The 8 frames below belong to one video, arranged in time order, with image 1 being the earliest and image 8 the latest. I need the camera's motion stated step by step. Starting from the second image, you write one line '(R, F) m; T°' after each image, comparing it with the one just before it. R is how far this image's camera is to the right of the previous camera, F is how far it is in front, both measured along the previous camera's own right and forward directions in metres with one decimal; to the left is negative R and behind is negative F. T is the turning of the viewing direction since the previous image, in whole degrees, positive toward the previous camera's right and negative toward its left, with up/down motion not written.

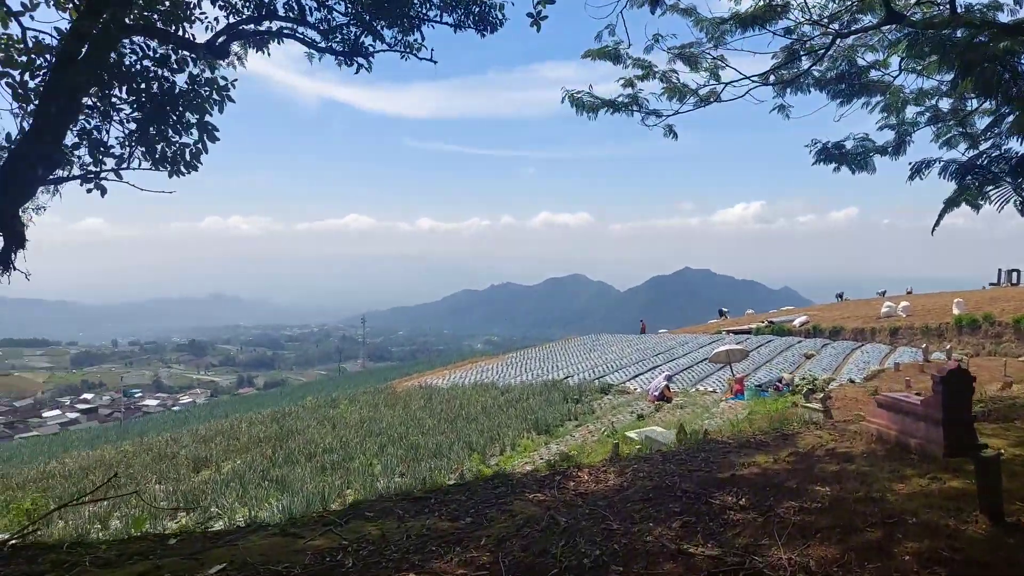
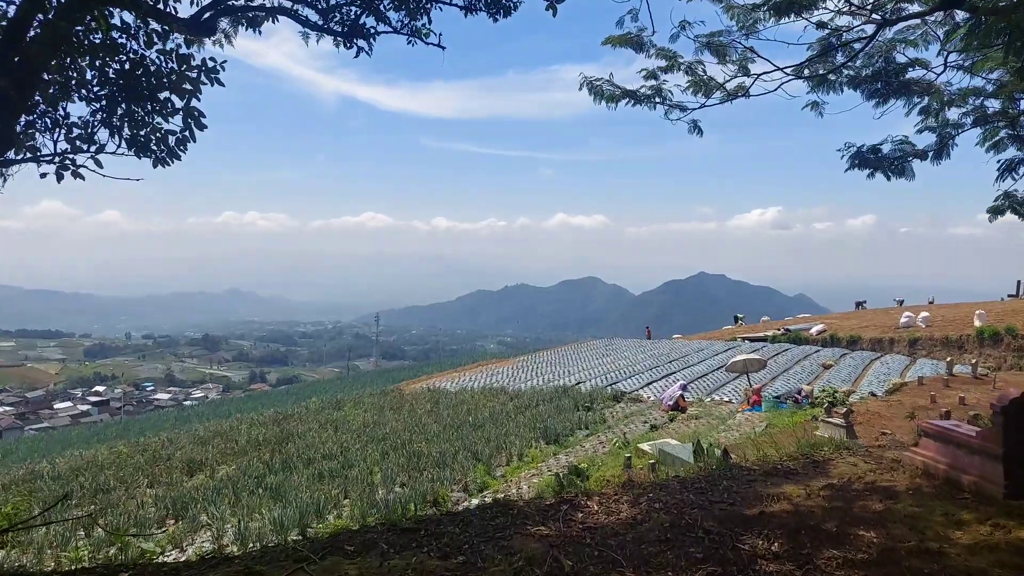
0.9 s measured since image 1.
(0.0, +0.4) m; -1°
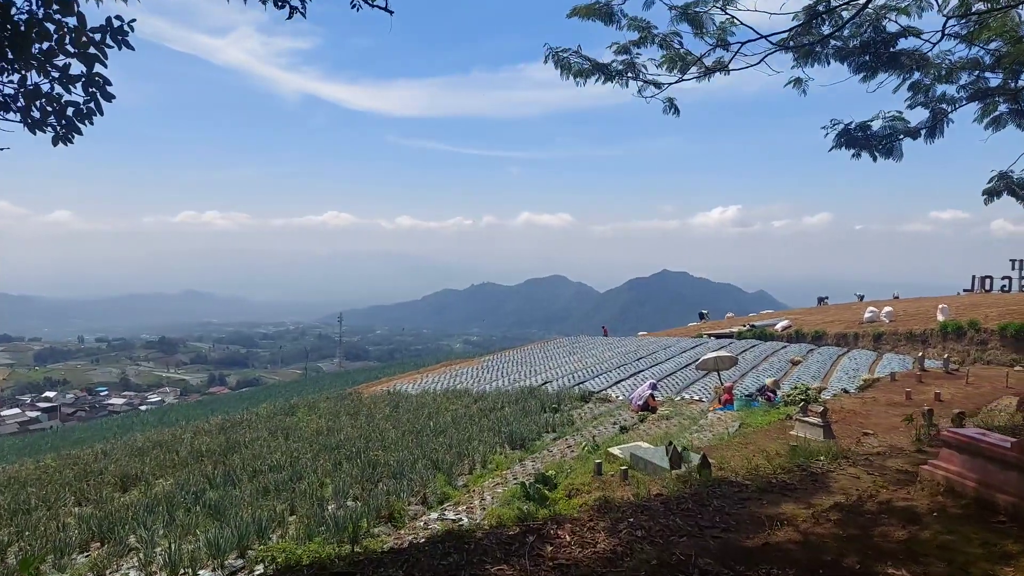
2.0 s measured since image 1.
(0.0, +0.7) m; +3°
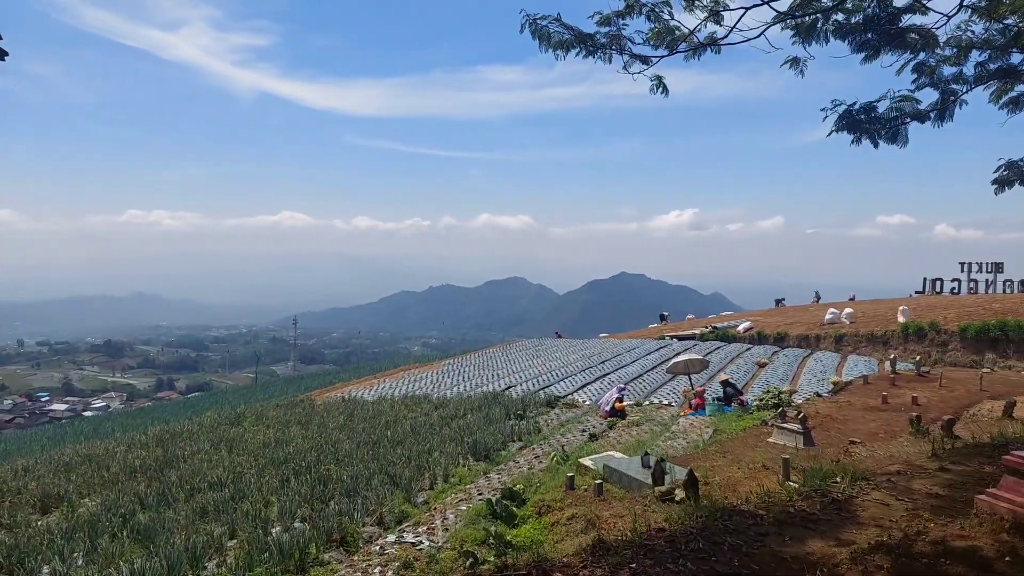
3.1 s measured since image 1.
(-0.1, +0.7) m; +3°
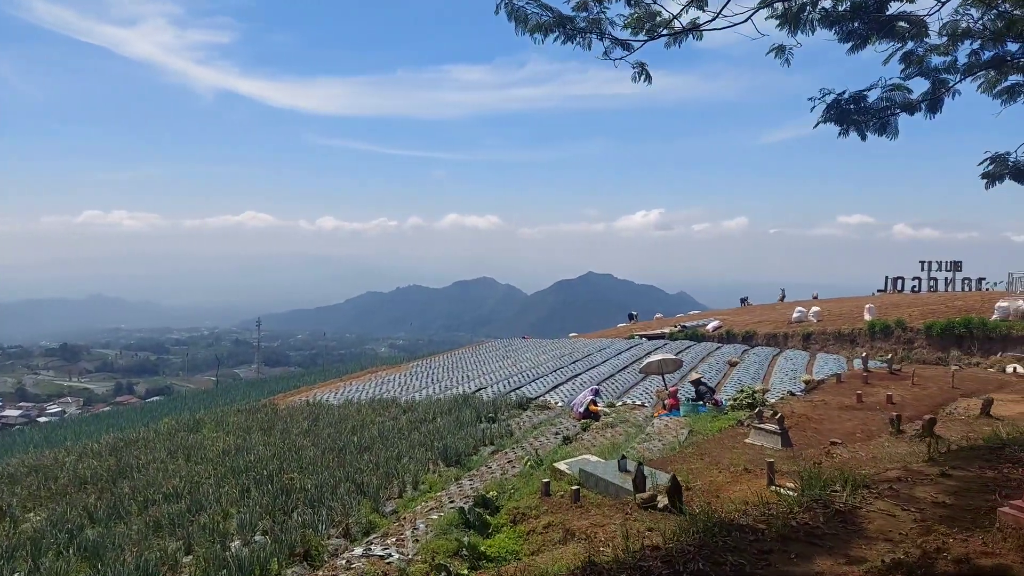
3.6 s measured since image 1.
(-0.1, +0.3) m; +3°
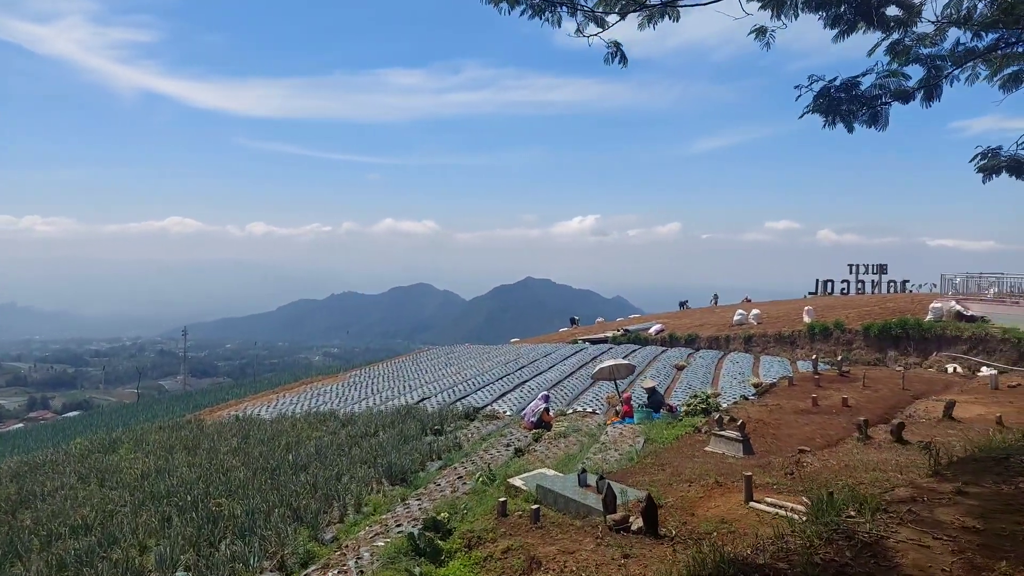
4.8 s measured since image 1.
(-0.1, +0.6) m; +5°
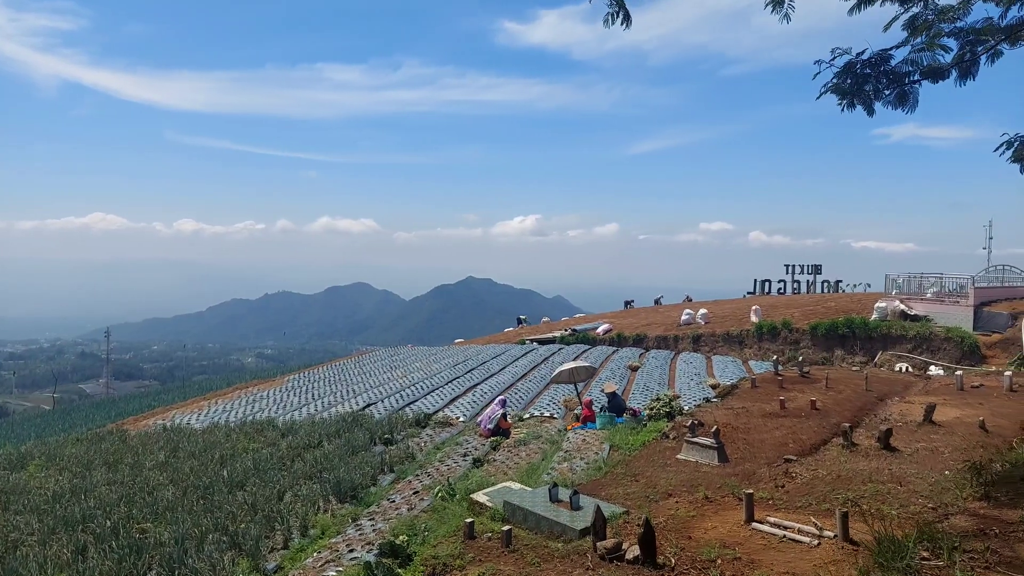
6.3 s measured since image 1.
(-0.3, +0.7) m; +5°
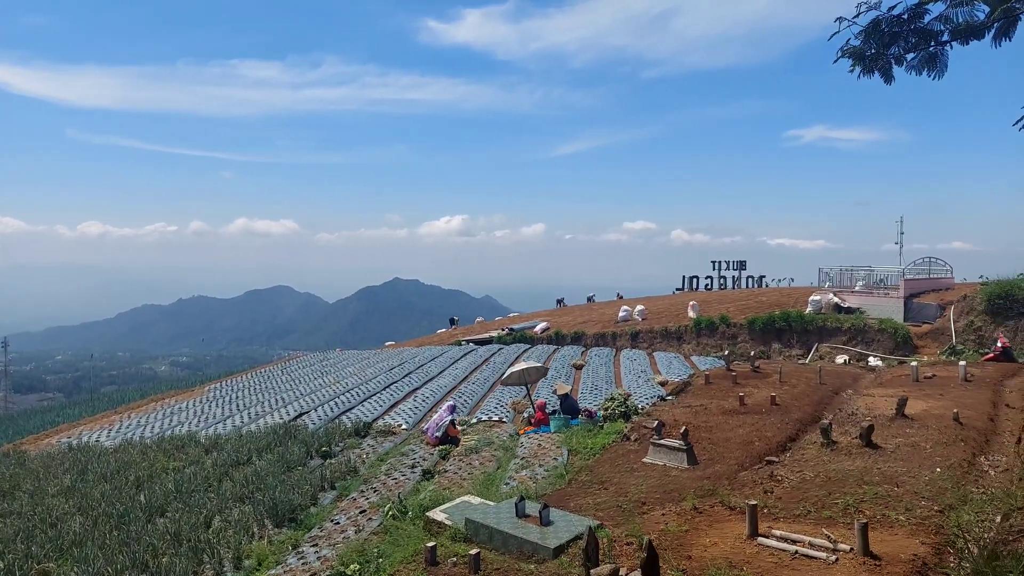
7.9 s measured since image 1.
(-0.3, +0.7) m; +6°
